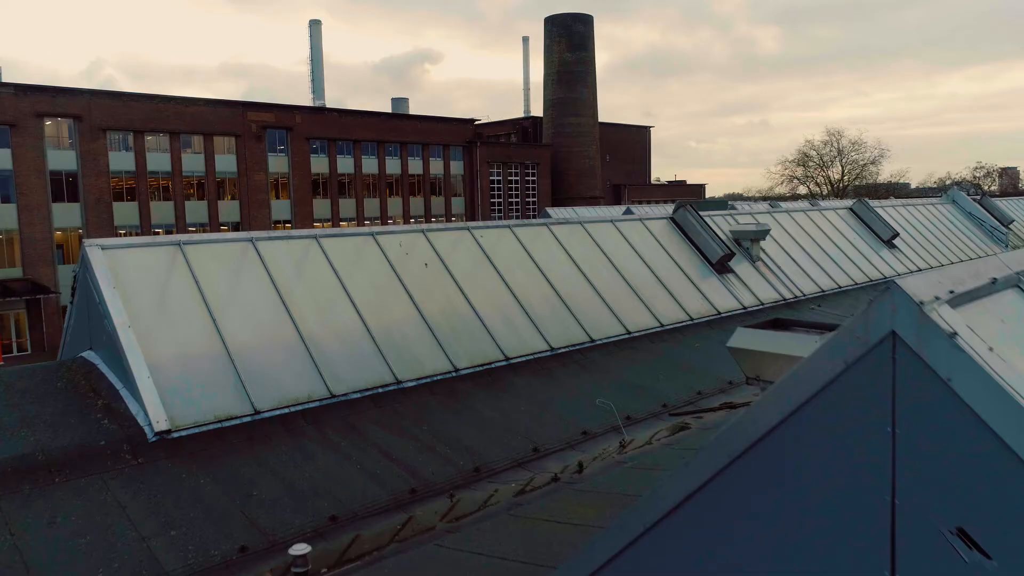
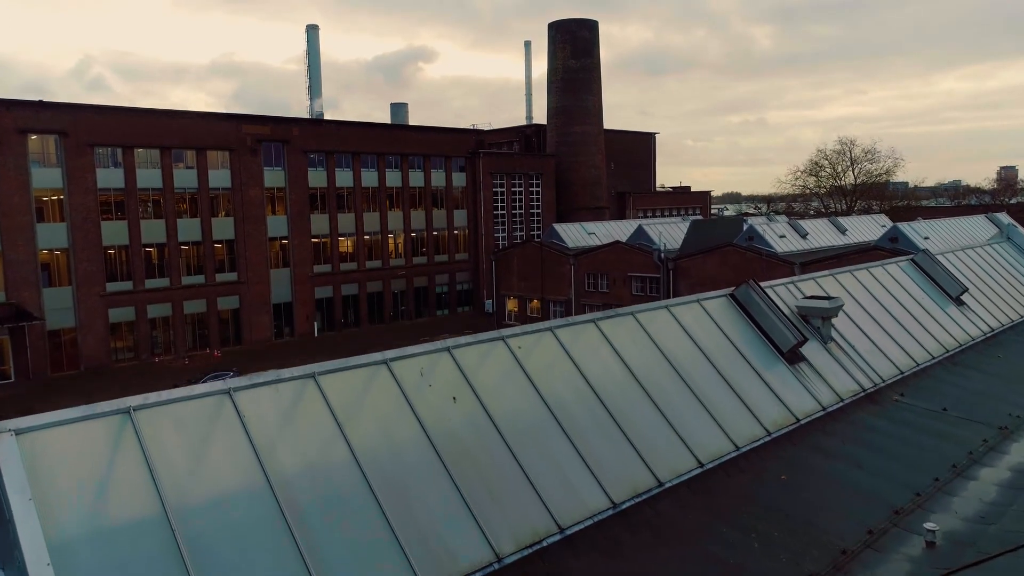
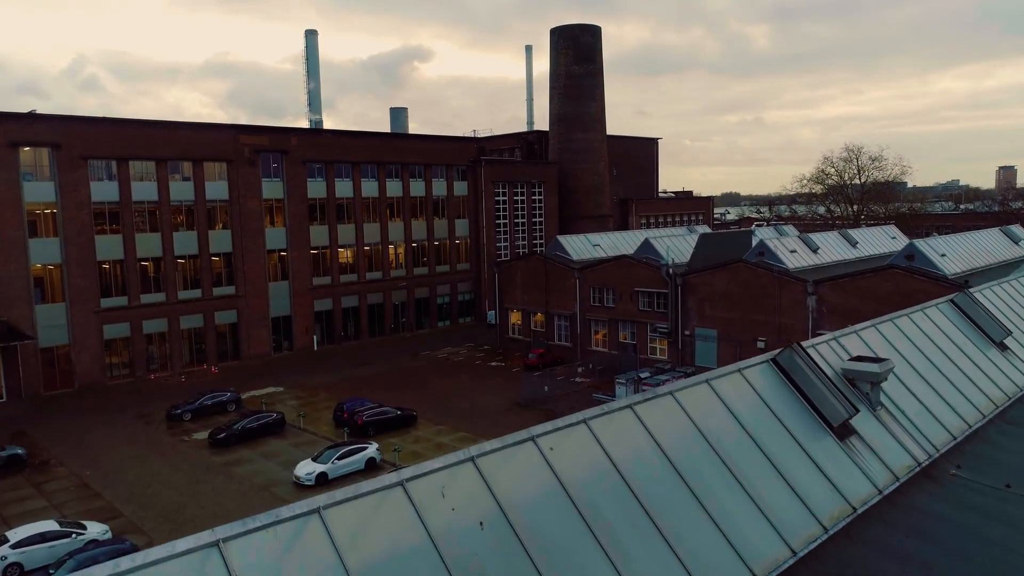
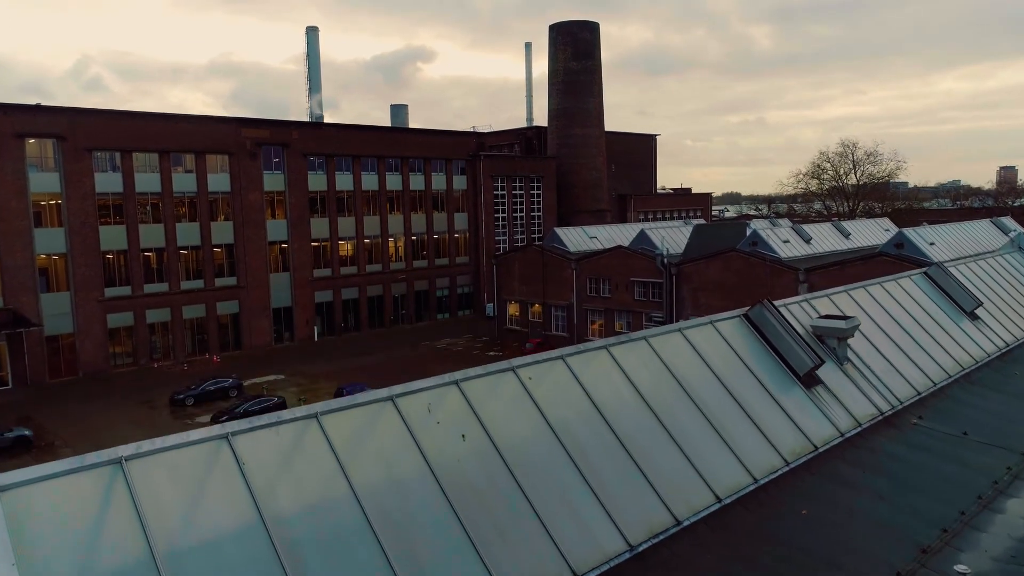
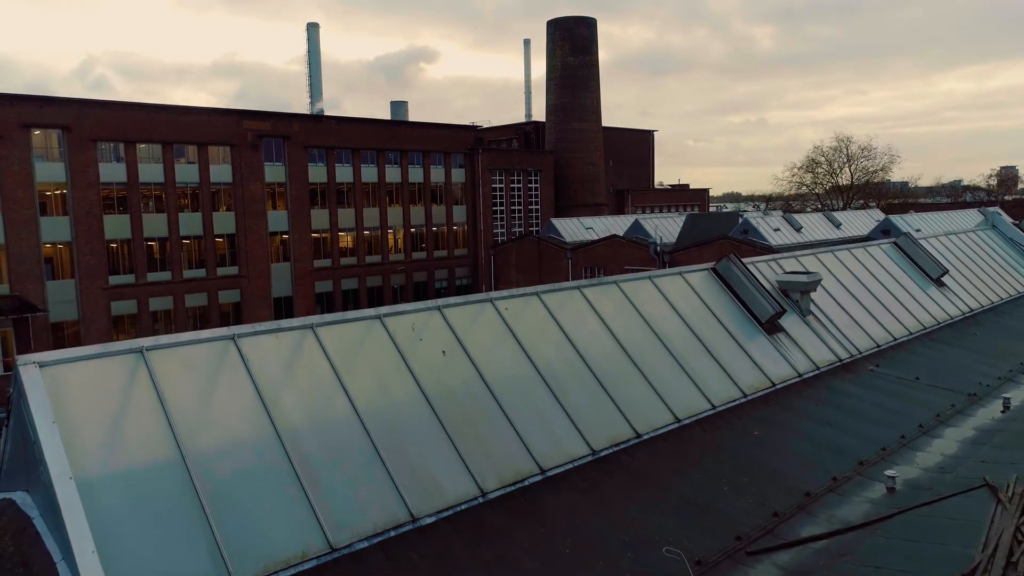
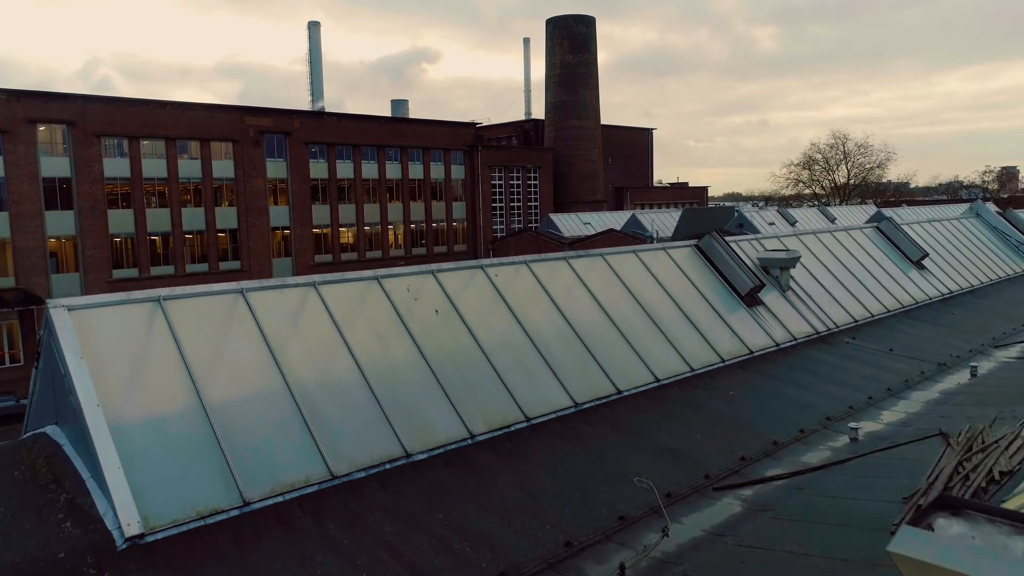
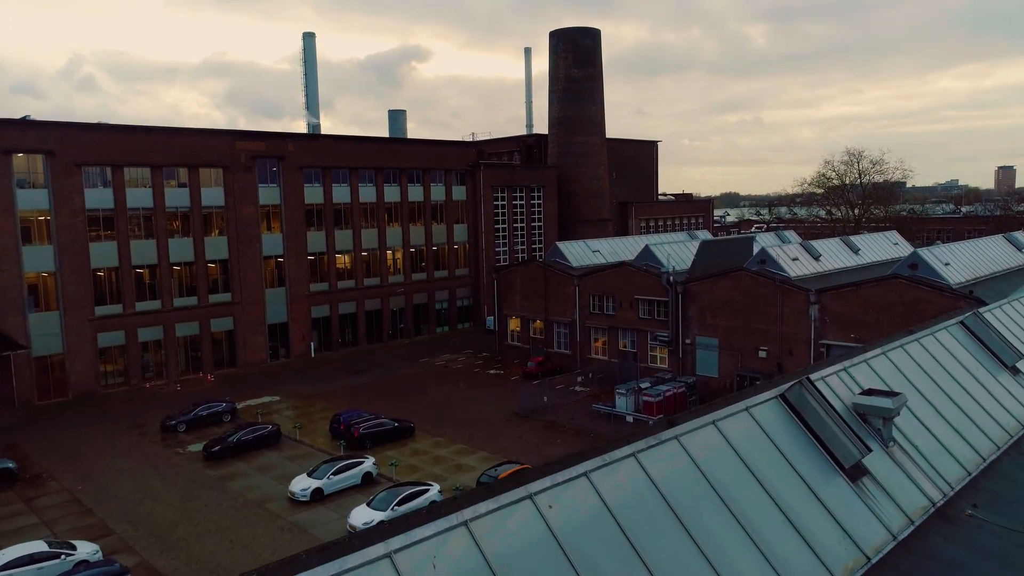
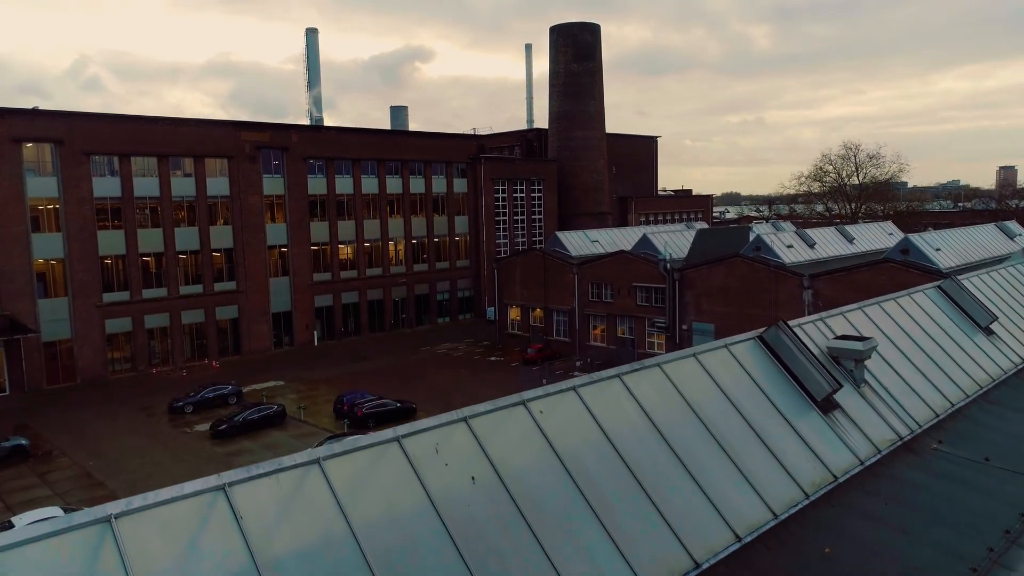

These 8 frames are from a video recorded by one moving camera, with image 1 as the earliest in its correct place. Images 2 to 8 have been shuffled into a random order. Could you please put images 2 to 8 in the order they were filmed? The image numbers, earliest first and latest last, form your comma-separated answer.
6, 5, 2, 4, 8, 3, 7
